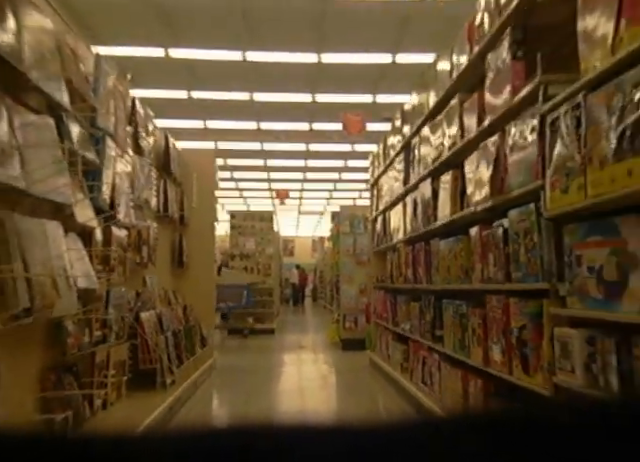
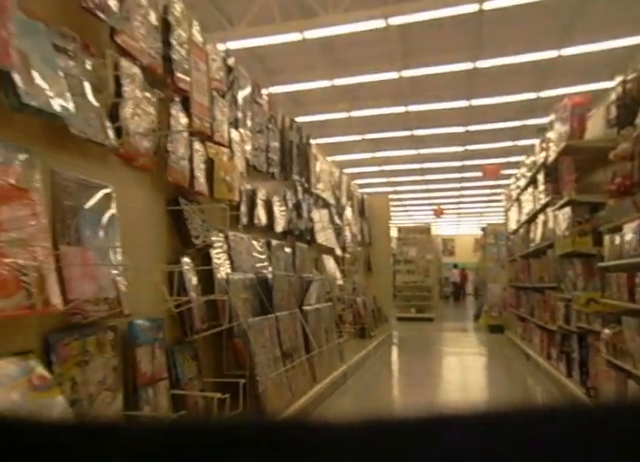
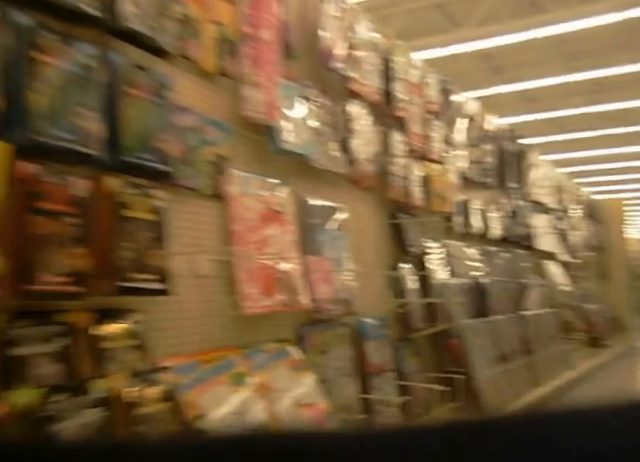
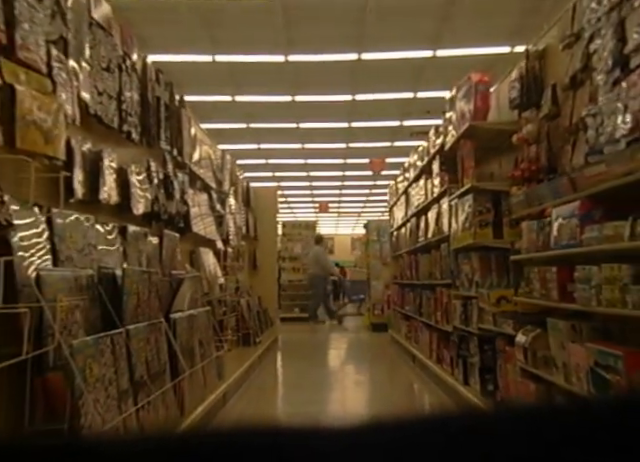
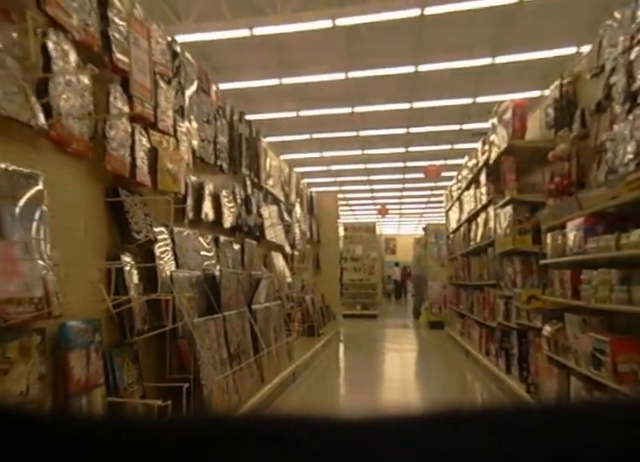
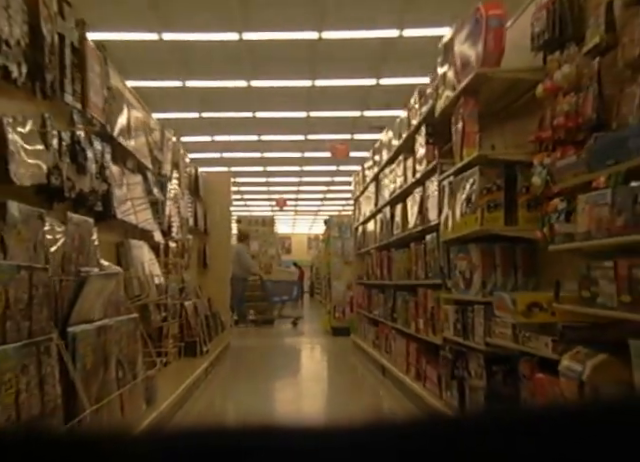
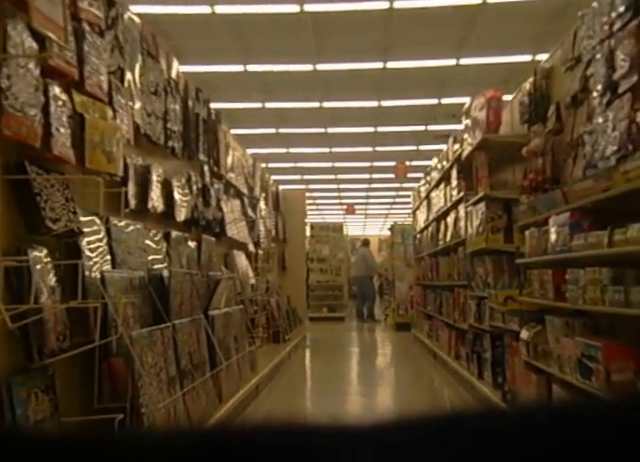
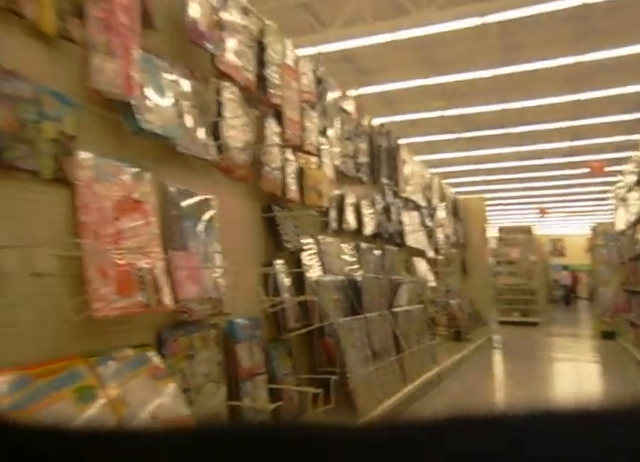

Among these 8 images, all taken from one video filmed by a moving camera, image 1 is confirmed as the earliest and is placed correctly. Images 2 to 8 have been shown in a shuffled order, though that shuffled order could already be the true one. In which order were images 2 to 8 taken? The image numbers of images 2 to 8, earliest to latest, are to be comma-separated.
6, 4, 7, 5, 2, 8, 3
